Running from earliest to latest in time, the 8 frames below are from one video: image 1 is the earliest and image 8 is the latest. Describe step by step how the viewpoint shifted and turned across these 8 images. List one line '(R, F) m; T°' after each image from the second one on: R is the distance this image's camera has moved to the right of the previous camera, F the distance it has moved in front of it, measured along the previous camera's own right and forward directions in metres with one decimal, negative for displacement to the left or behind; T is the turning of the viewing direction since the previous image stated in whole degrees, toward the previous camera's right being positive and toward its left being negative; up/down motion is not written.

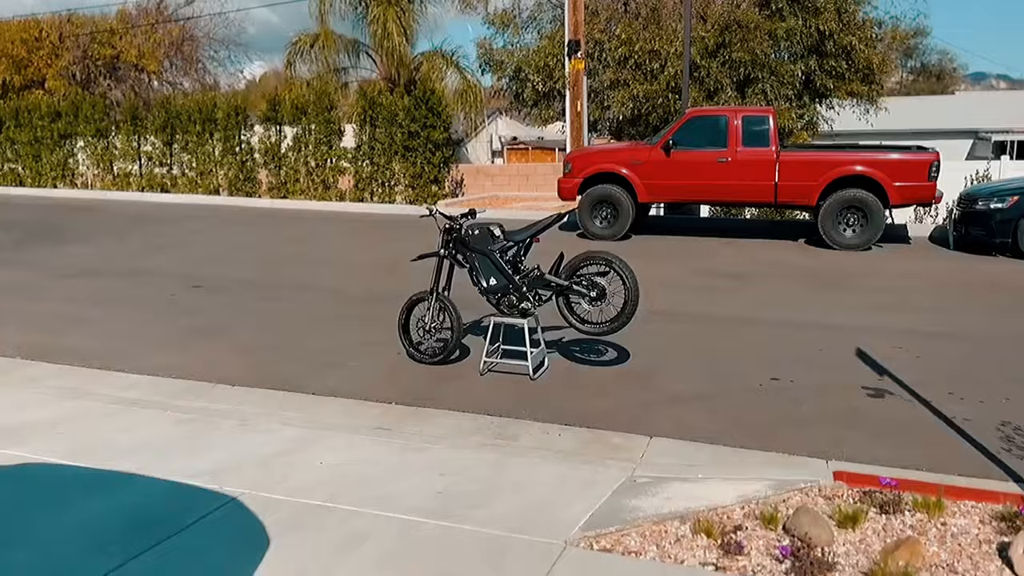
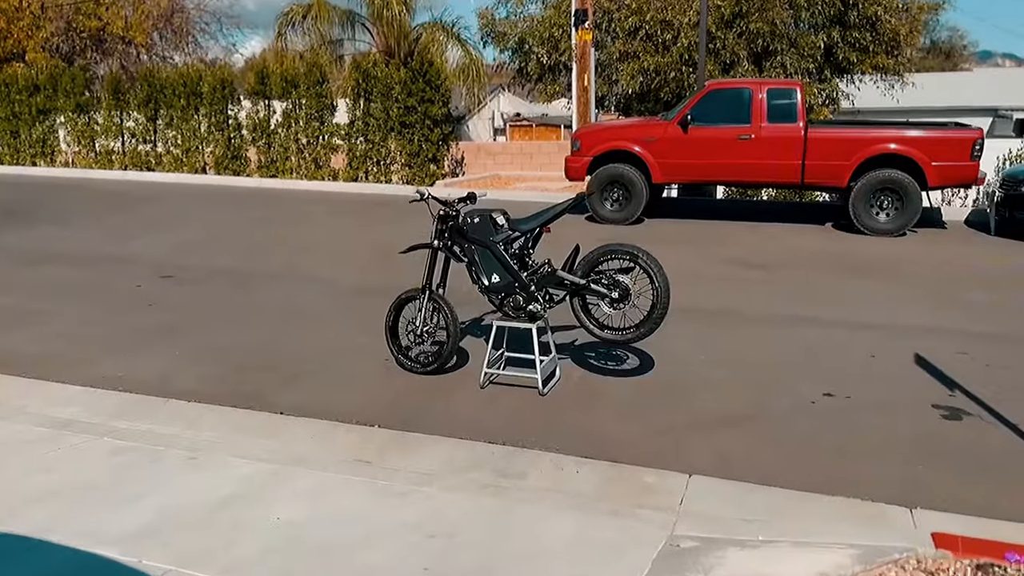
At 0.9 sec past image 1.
(0.0, +1.1) m; 0°
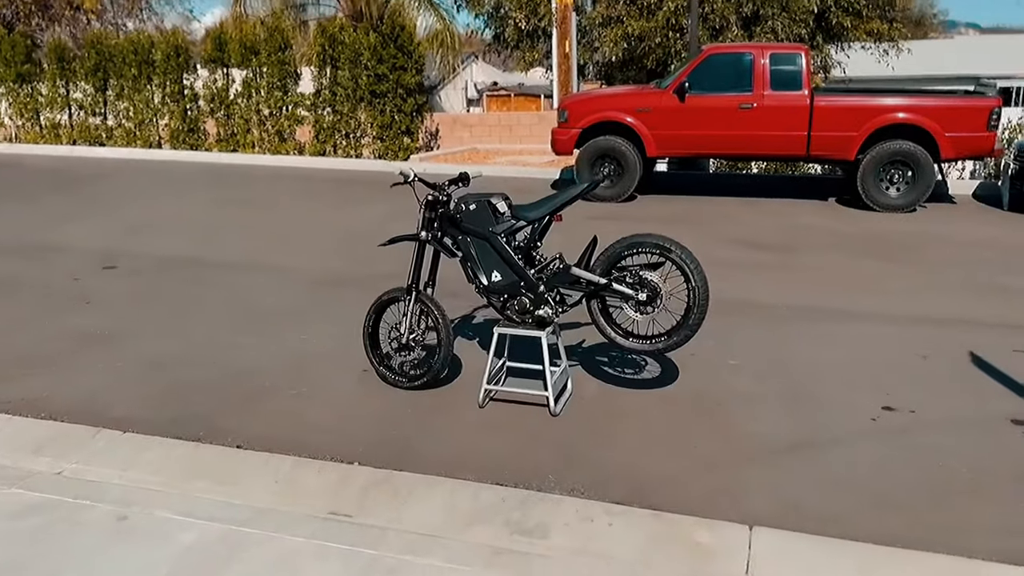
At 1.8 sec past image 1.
(-0.2, +1.0) m; +2°
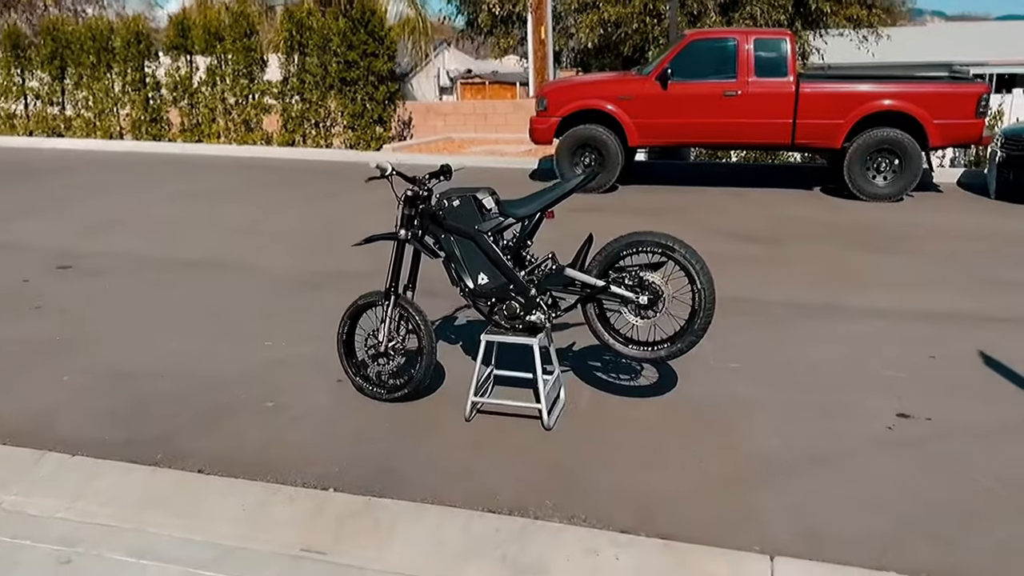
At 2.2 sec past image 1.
(-0.1, +0.4) m; +2°
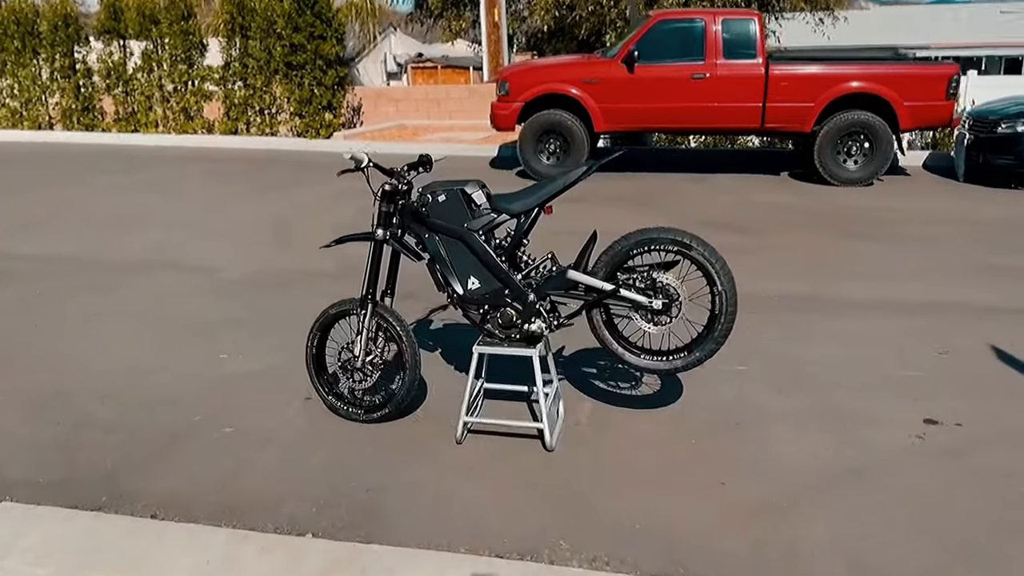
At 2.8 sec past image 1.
(-0.2, +0.5) m; +3°
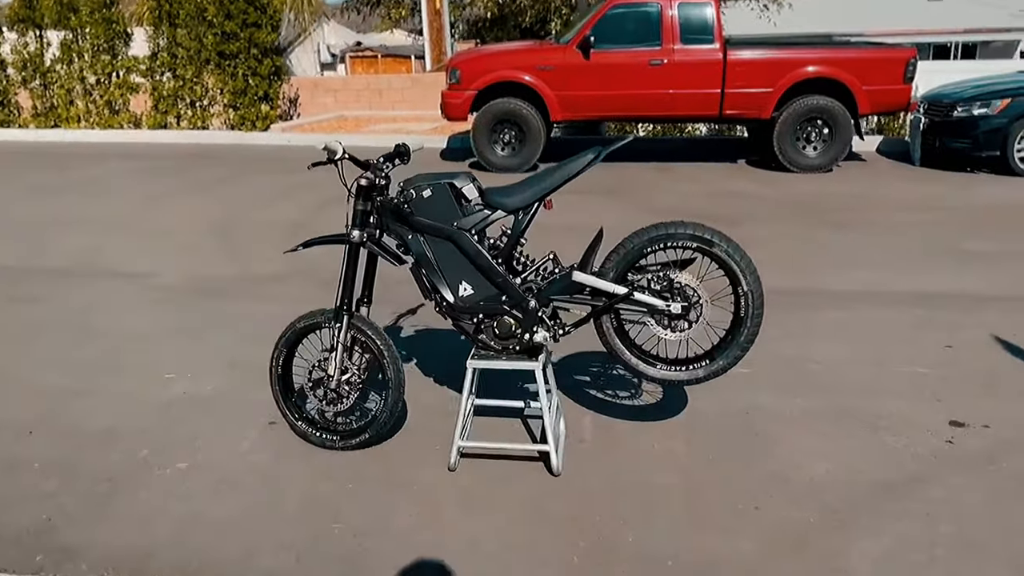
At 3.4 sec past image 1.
(-0.2, +0.5) m; +4°
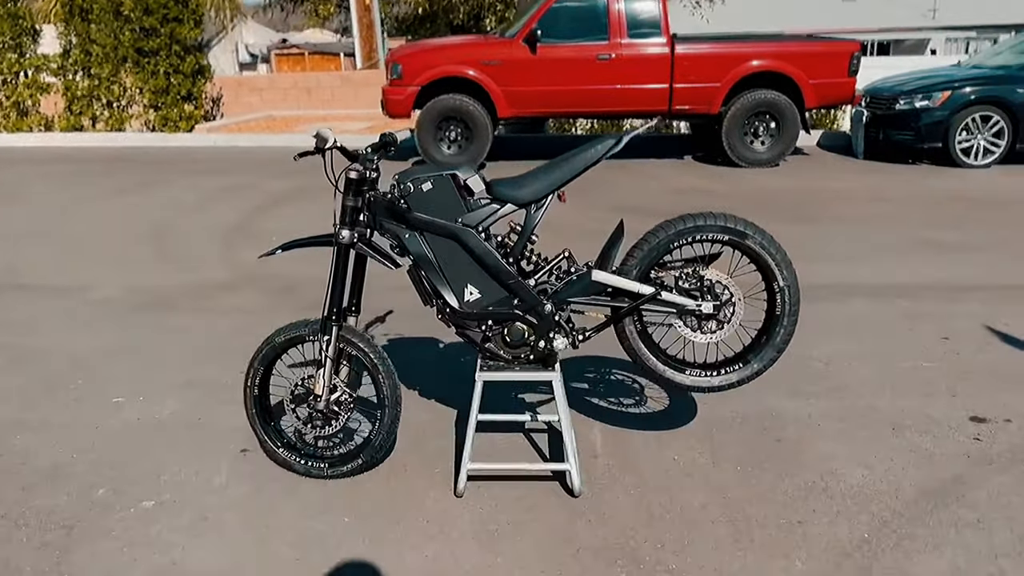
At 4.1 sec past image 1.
(-0.3, +0.4) m; +5°
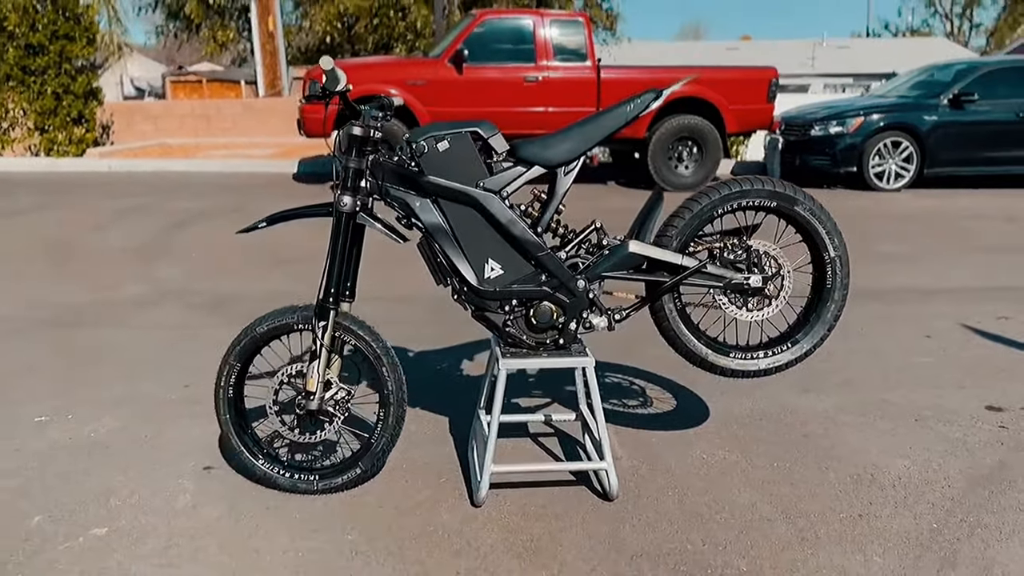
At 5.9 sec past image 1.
(-0.4, +0.4) m; +7°
